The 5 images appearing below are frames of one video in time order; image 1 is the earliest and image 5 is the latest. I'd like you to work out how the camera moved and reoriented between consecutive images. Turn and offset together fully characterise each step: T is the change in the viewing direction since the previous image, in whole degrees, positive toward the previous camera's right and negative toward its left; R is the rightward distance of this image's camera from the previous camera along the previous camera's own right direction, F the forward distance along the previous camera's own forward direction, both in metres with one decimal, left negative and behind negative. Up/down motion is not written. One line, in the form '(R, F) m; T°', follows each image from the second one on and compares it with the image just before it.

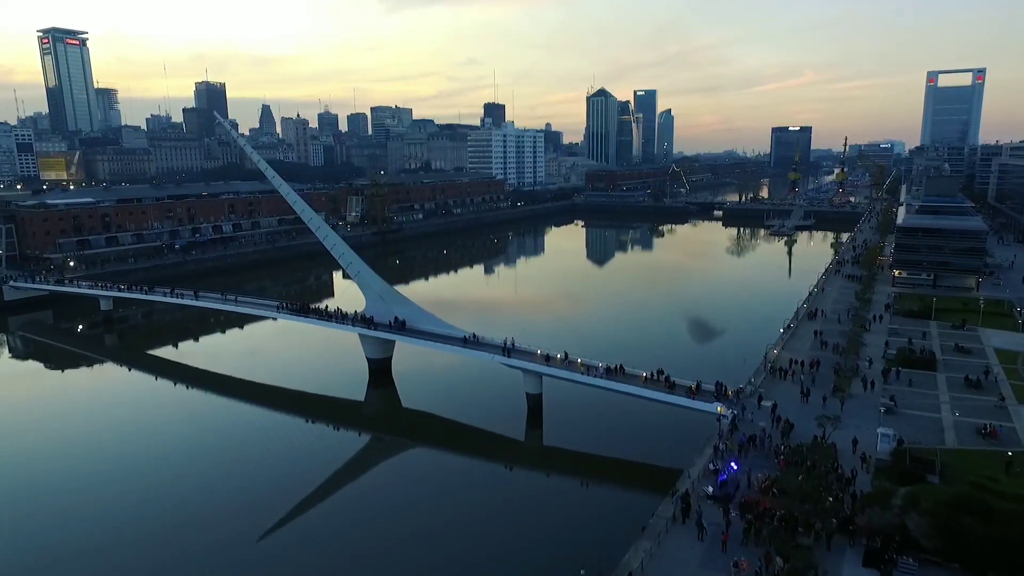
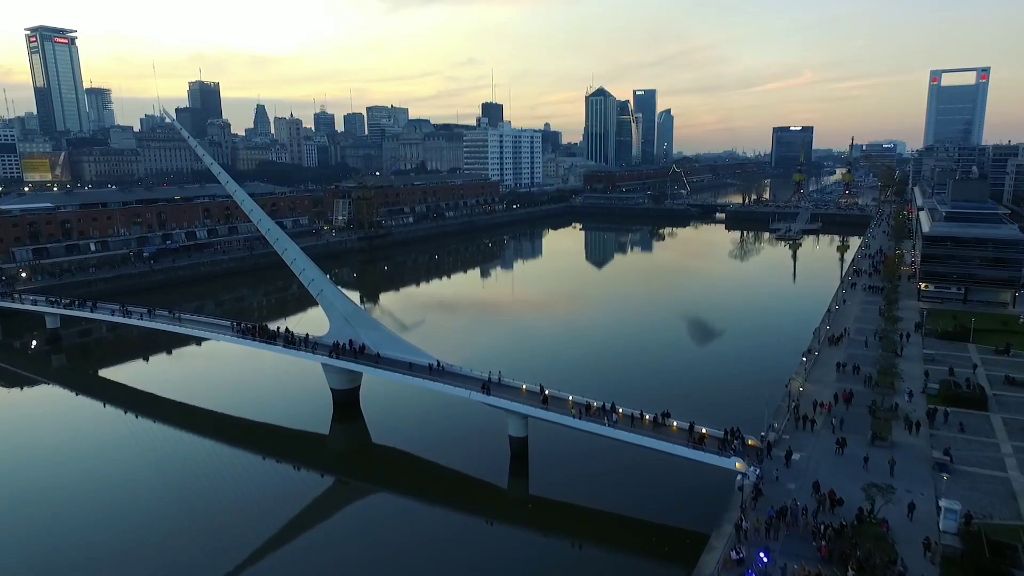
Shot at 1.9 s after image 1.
(+0.4, +2.1) m; 0°
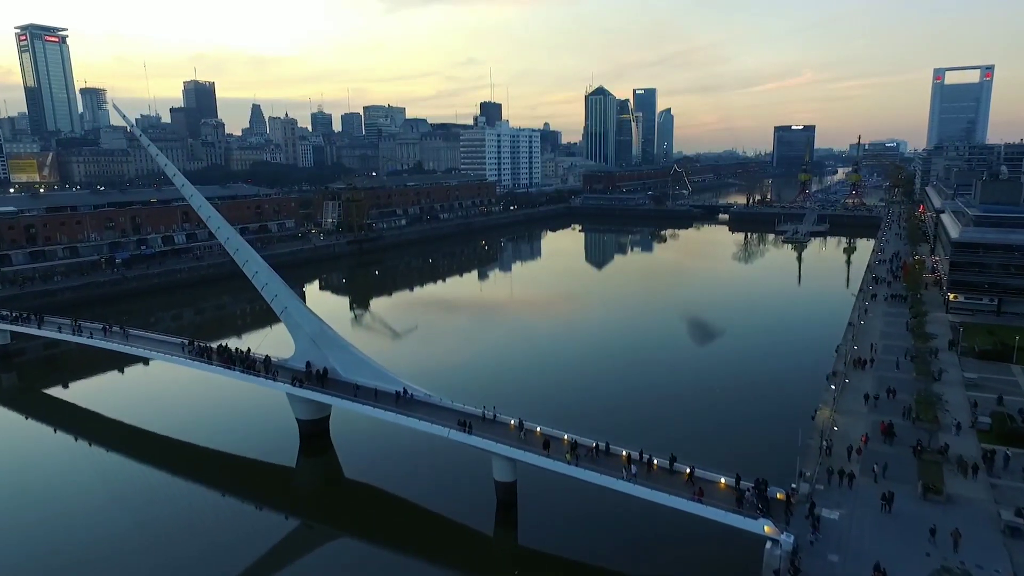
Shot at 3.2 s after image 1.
(+0.3, +1.8) m; 0°
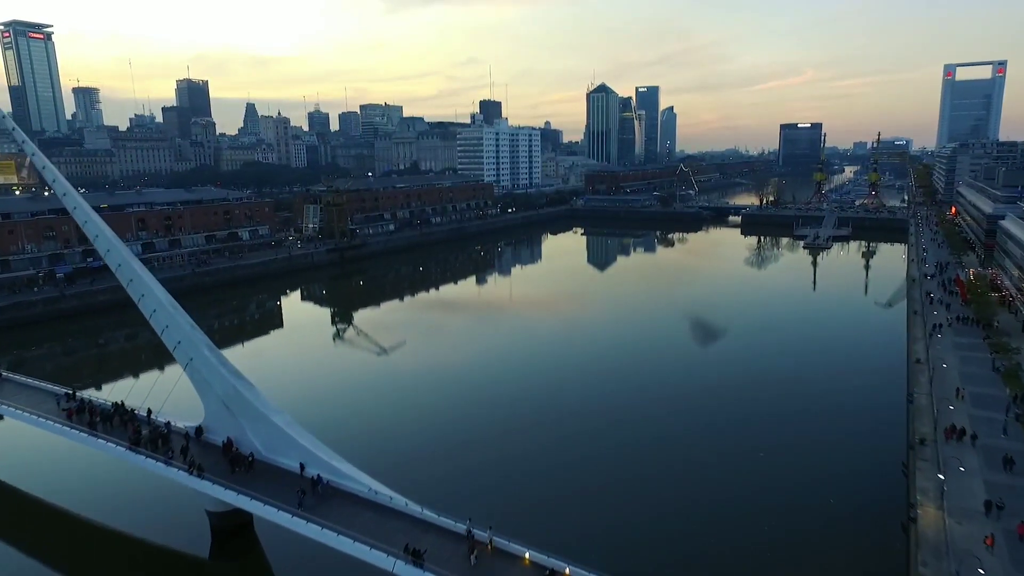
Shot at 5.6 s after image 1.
(+0.3, +3.6) m; 0°
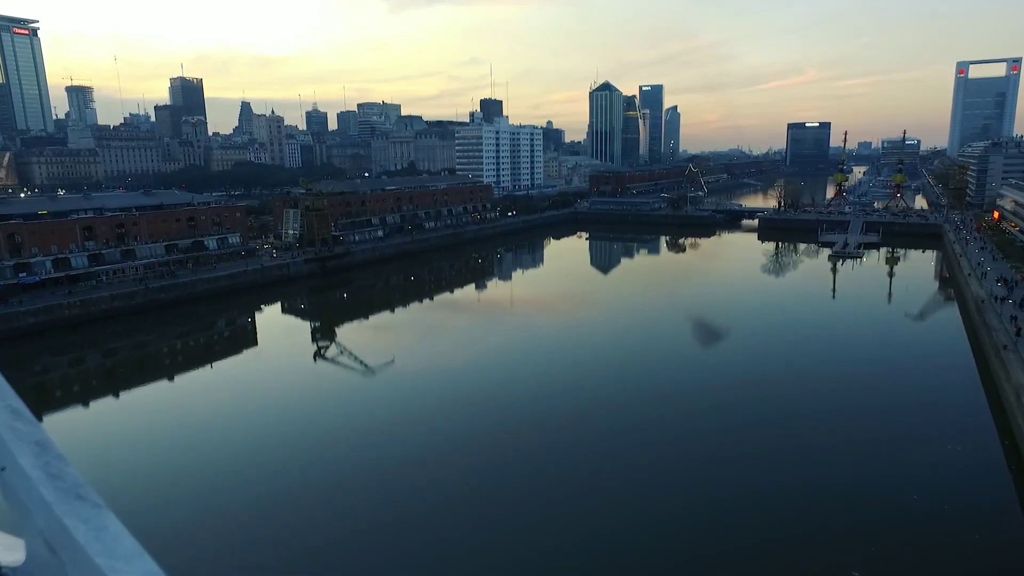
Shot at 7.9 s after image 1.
(+0.1, +3.7) m; 0°
